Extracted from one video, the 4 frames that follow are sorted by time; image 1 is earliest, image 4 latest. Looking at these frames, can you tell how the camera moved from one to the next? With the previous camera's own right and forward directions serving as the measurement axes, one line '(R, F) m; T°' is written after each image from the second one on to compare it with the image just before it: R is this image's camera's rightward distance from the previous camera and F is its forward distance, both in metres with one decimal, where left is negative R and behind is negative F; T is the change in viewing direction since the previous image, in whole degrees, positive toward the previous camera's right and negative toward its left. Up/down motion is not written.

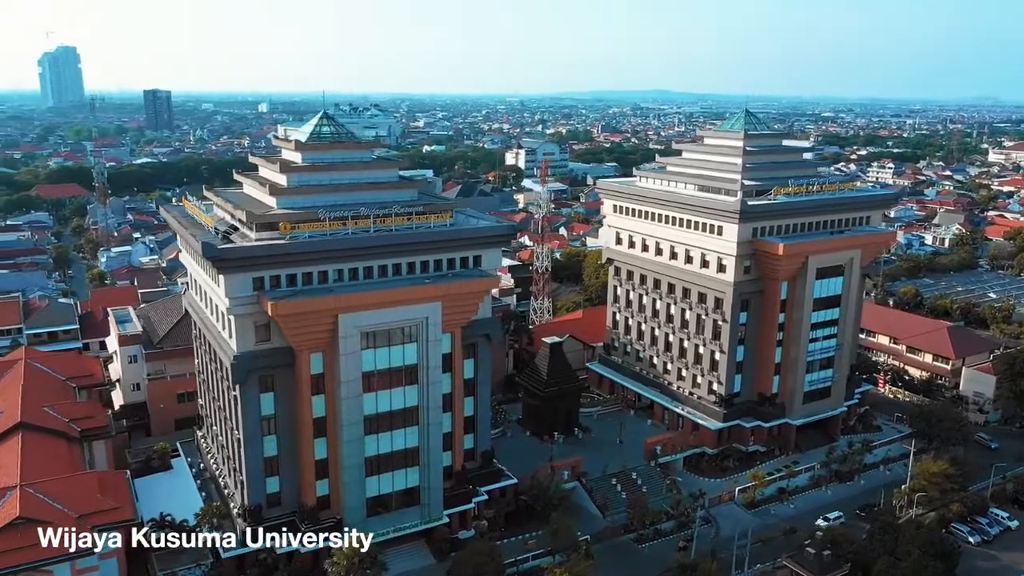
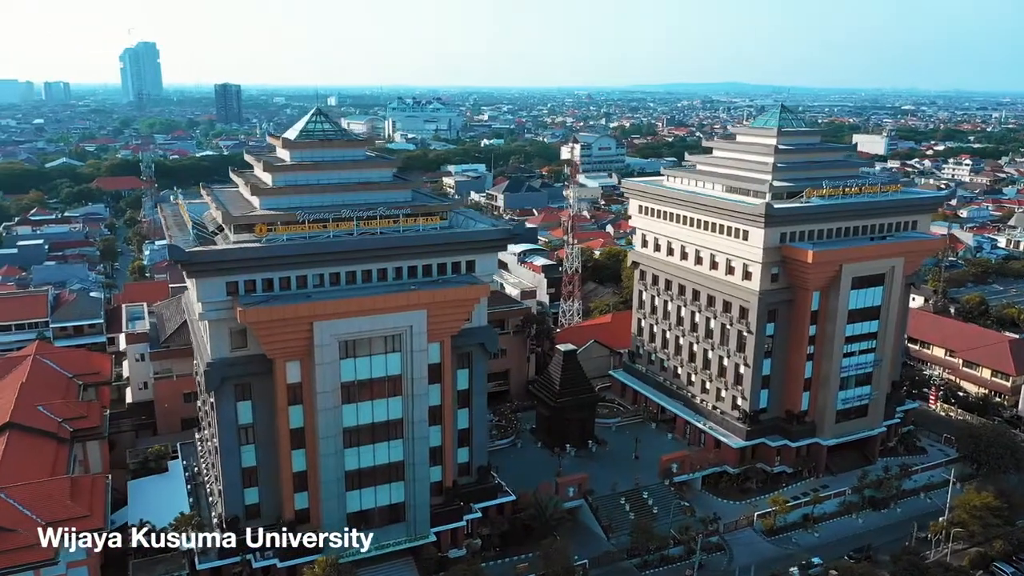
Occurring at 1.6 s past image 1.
(+1.5, +1.2) m; -4°
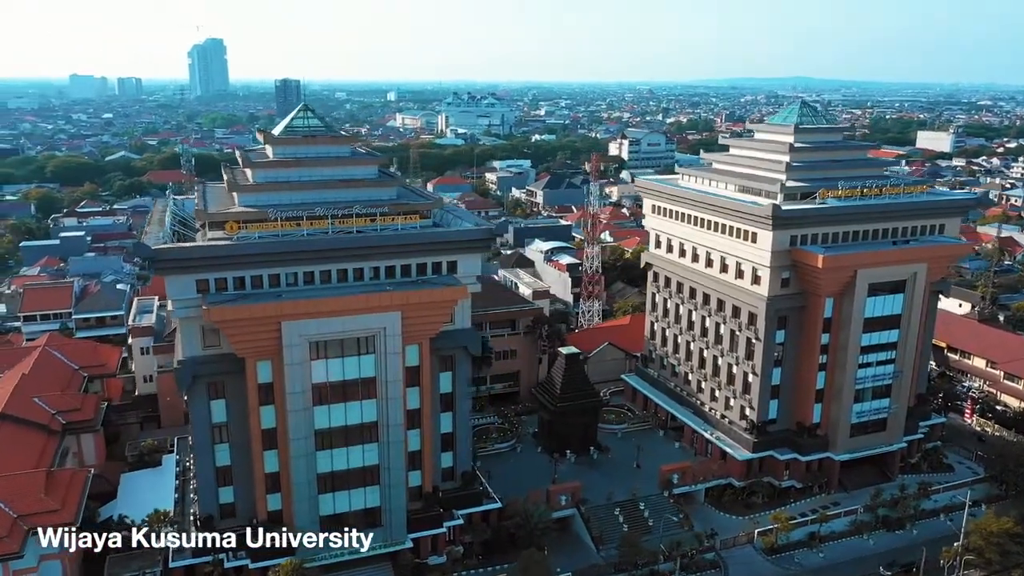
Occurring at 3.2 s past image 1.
(+1.6, +0.6) m; -4°
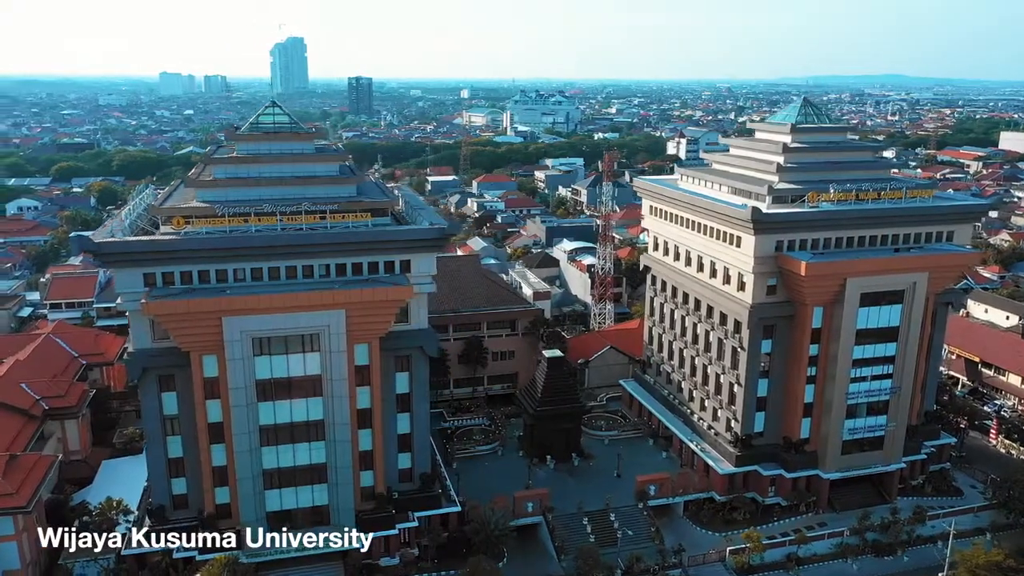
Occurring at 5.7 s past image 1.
(+2.4, +0.5) m; -5°
